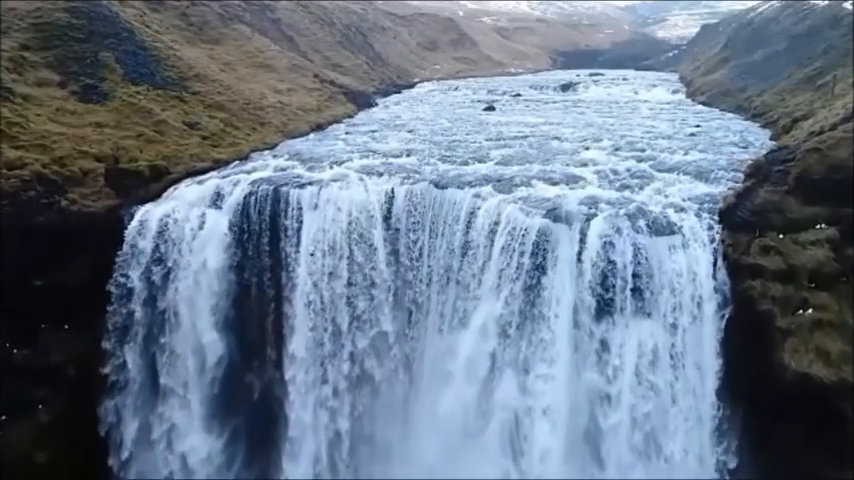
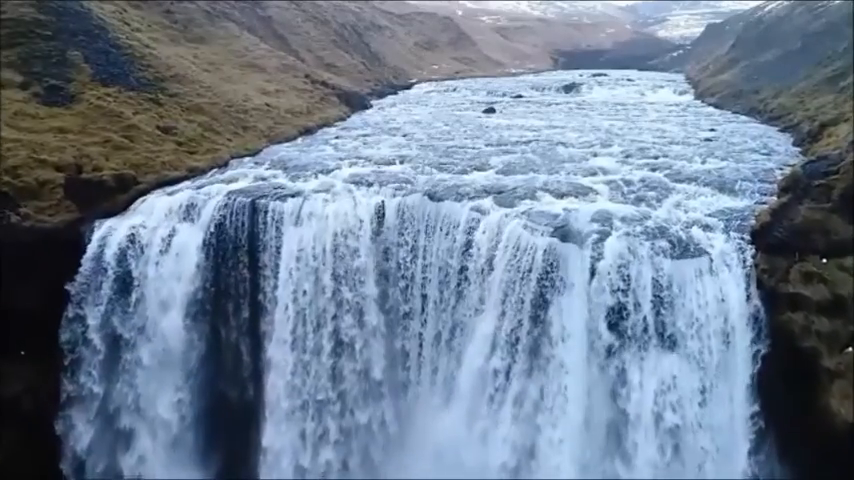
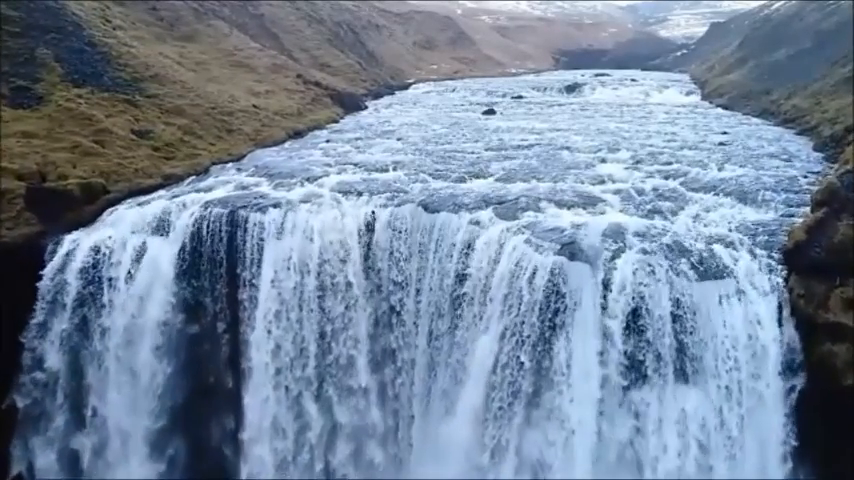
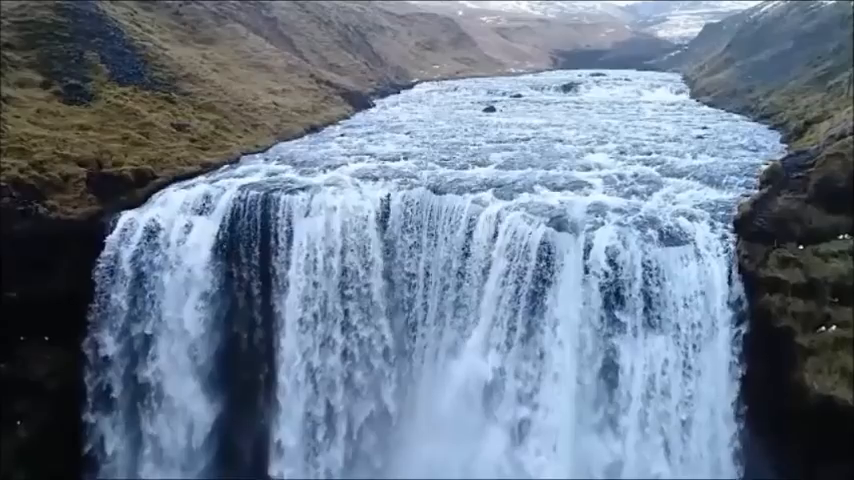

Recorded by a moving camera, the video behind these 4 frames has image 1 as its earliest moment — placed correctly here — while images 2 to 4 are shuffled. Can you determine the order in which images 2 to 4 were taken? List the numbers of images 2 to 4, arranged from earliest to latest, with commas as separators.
4, 2, 3
